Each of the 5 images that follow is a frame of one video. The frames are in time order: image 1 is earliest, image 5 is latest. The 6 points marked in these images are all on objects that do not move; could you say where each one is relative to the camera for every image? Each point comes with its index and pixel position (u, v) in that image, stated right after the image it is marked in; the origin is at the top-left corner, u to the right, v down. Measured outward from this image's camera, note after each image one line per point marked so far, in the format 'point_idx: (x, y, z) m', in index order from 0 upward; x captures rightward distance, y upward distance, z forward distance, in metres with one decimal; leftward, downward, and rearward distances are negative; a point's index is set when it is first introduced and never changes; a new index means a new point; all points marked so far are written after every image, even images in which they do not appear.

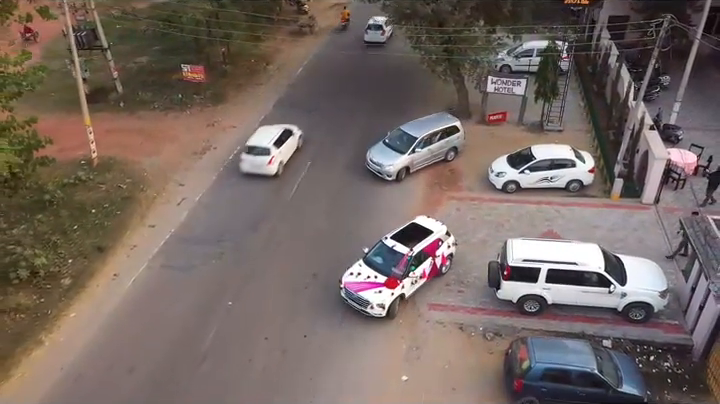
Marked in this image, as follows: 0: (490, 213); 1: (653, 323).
0: (+4.2, -0.4, +18.8) m
1: (+7.3, -3.0, +14.6) m
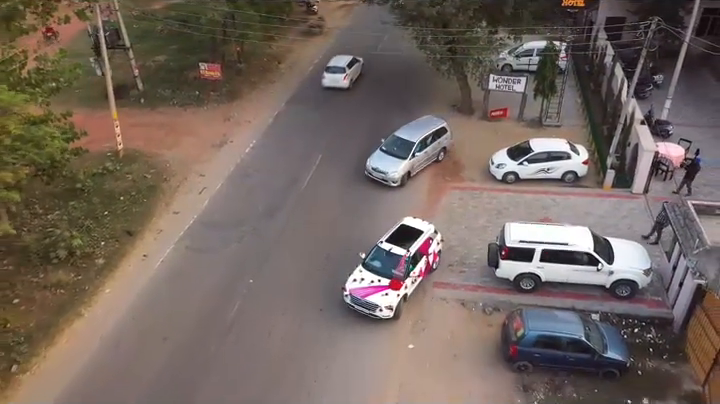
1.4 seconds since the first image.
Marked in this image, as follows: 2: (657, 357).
0: (+4.5, 0.0, +20.2) m
1: (+7.6, -2.6, +15.9) m
2: (+7.4, -3.9, +14.5) m
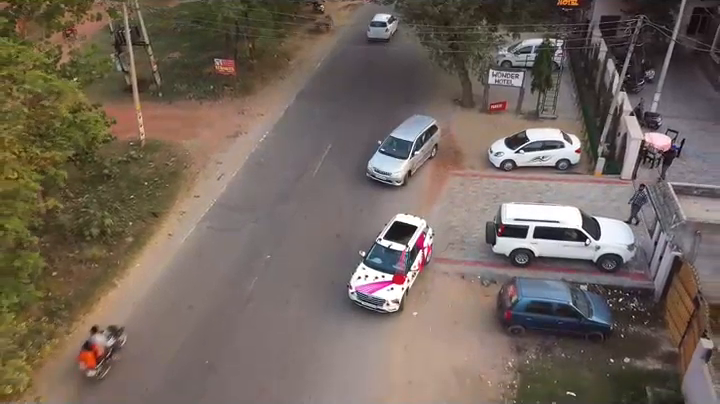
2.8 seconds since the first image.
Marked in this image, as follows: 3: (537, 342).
0: (+4.8, +0.6, +21.7) m
1: (+7.9, -2.1, +17.4) m
2: (+7.6, -3.3, +16.0) m
3: (+4.7, -3.8, +15.6) m
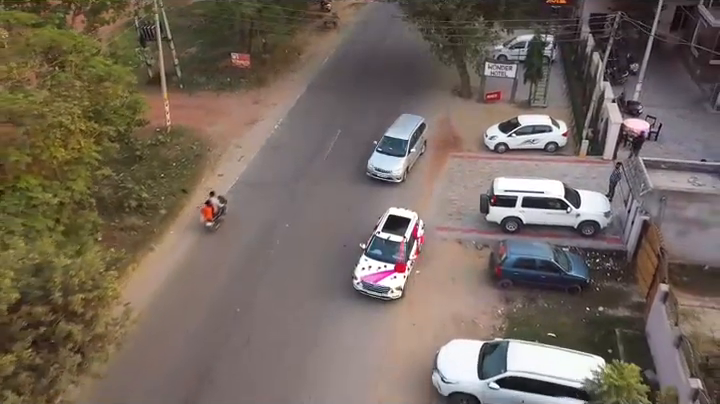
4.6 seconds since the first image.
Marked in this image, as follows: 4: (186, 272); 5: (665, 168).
0: (+5.1, +1.5, +24.1) m
1: (+8.2, -1.2, +19.8) m
2: (+8.0, -2.4, +18.4) m
3: (+5.0, -2.9, +18.0) m
4: (-5.8, -2.4, +19.1) m
5: (+10.0, +1.1, +19.0) m
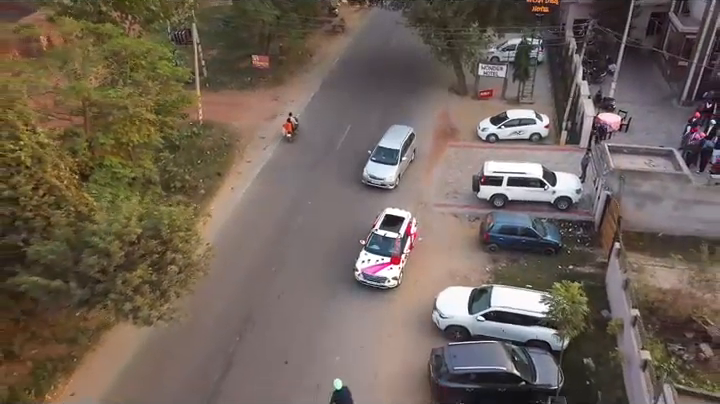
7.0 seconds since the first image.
0: (+5.6, +2.3, +27.9) m
1: (+8.6, -0.4, +23.6) m
2: (+8.4, -1.6, +22.2) m
3: (+5.5, -2.0, +21.8) m
4: (-5.3, -1.6, +22.9) m
5: (+10.4, +1.9, +22.8) m
